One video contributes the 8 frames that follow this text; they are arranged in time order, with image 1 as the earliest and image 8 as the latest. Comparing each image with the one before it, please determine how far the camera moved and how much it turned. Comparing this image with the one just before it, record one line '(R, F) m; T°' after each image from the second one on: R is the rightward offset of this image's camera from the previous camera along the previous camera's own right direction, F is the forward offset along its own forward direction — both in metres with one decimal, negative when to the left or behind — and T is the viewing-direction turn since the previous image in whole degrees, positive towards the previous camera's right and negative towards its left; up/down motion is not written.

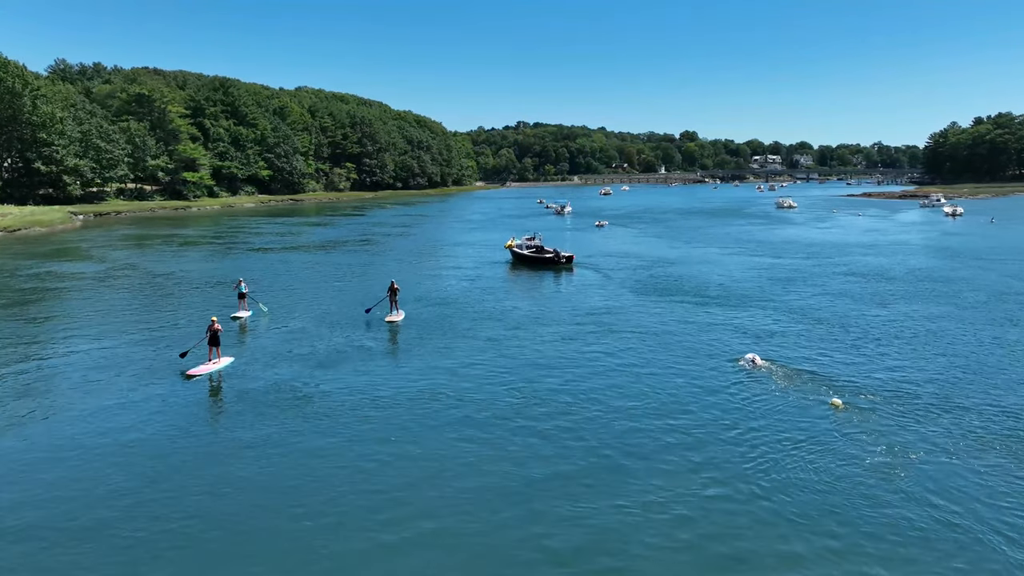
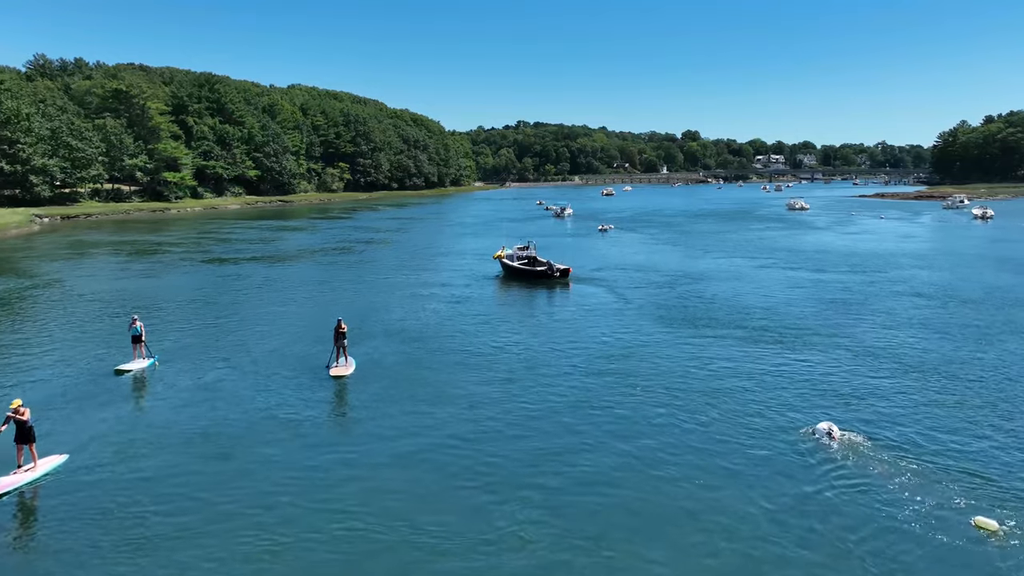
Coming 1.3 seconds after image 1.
(+0.7, +8.9) m; 0°
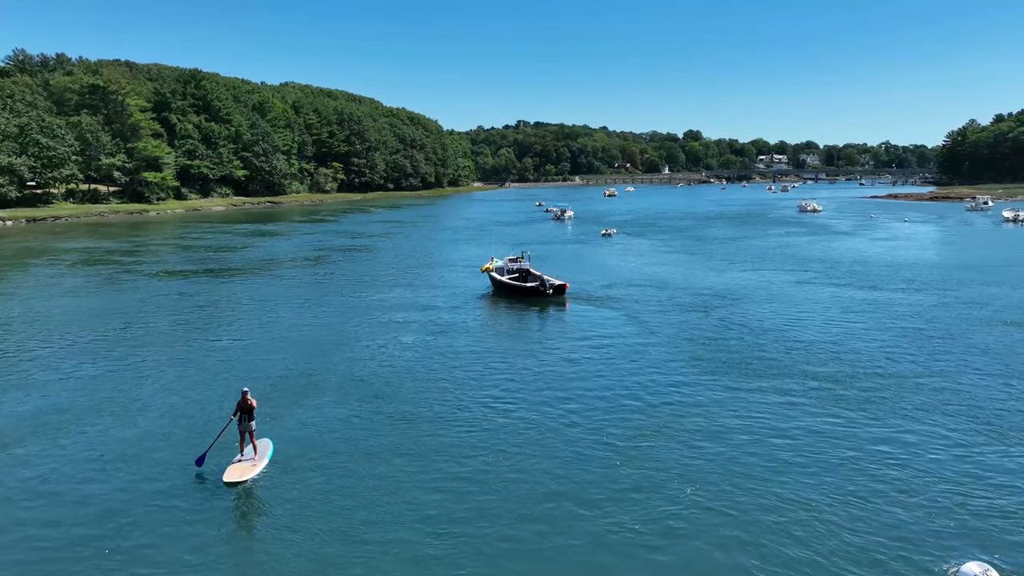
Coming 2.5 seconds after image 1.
(+0.6, +8.2) m; 0°
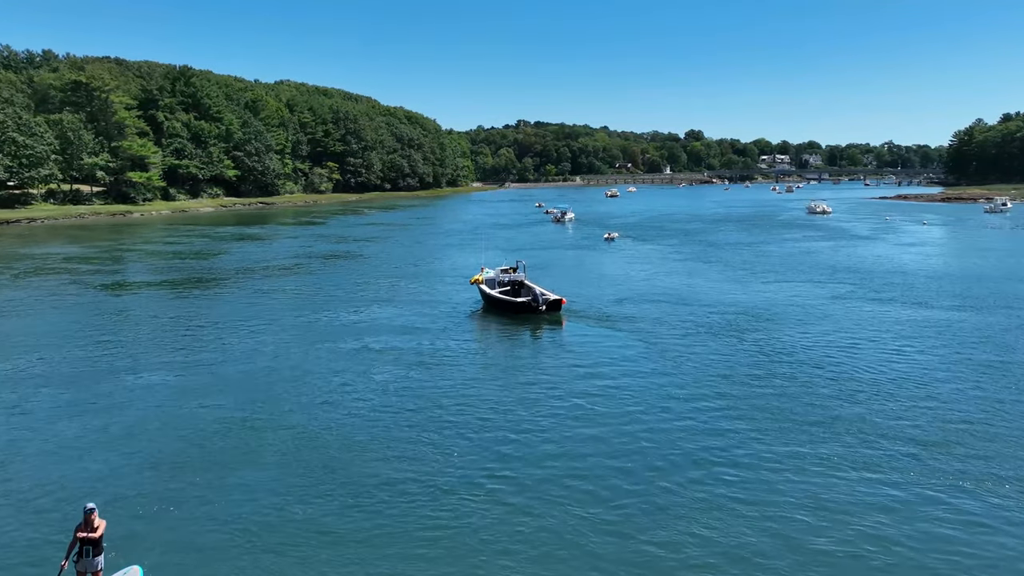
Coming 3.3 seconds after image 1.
(+0.5, +5.7) m; 0°
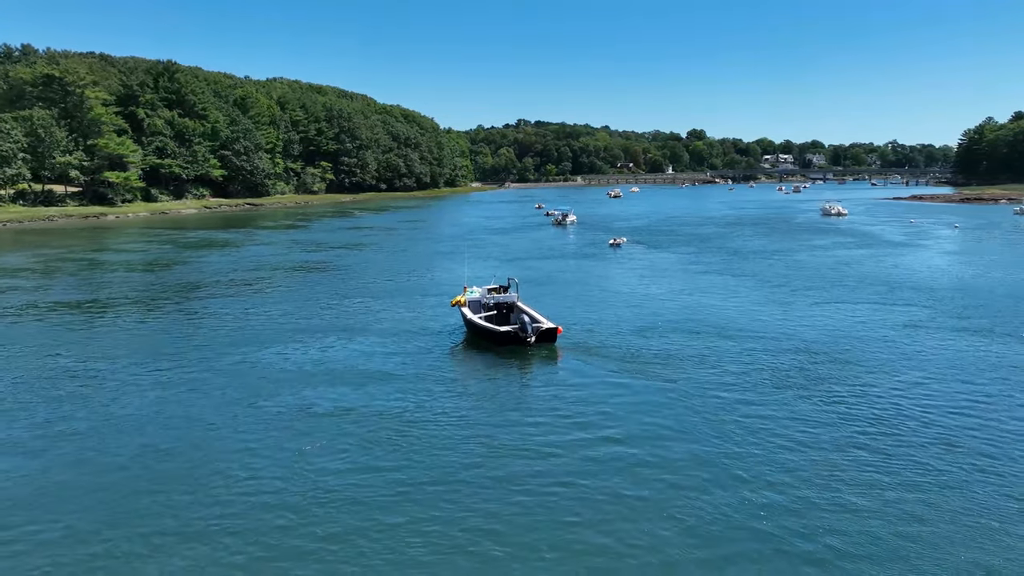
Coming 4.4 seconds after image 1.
(+0.6, +8.1) m; 0°
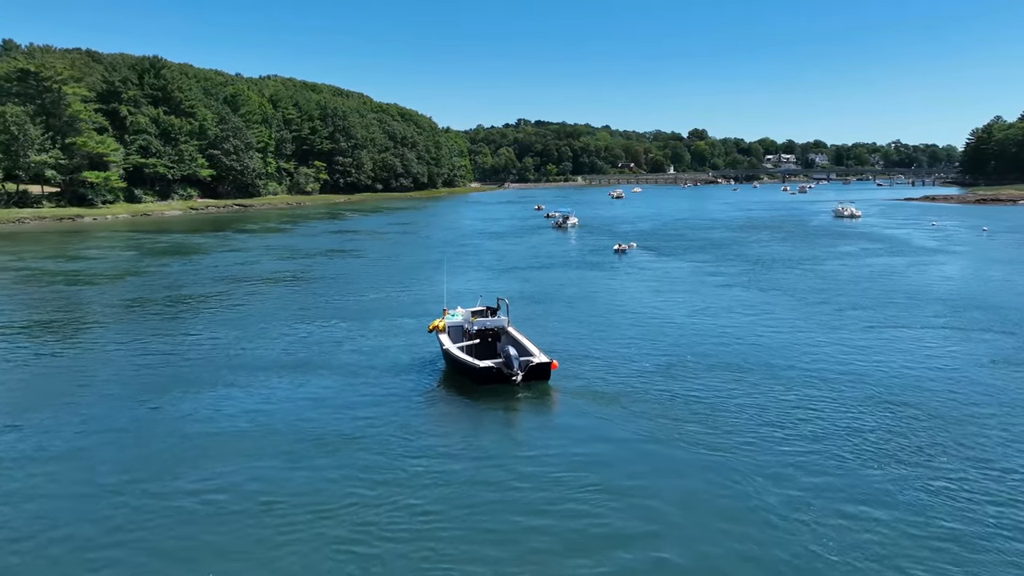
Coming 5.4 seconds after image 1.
(+0.5, +6.5) m; 0°
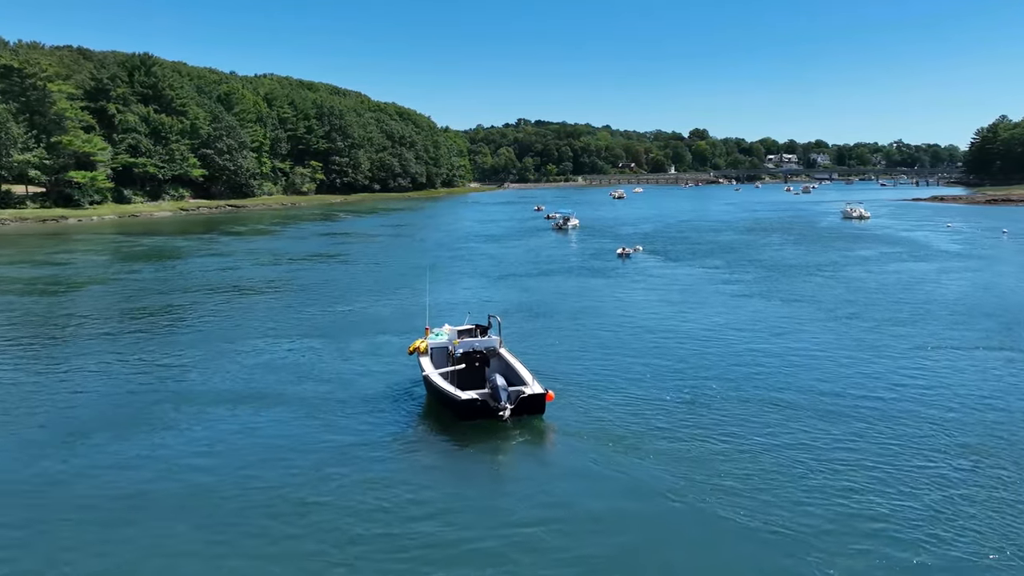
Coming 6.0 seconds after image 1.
(+0.3, +4.1) m; 0°
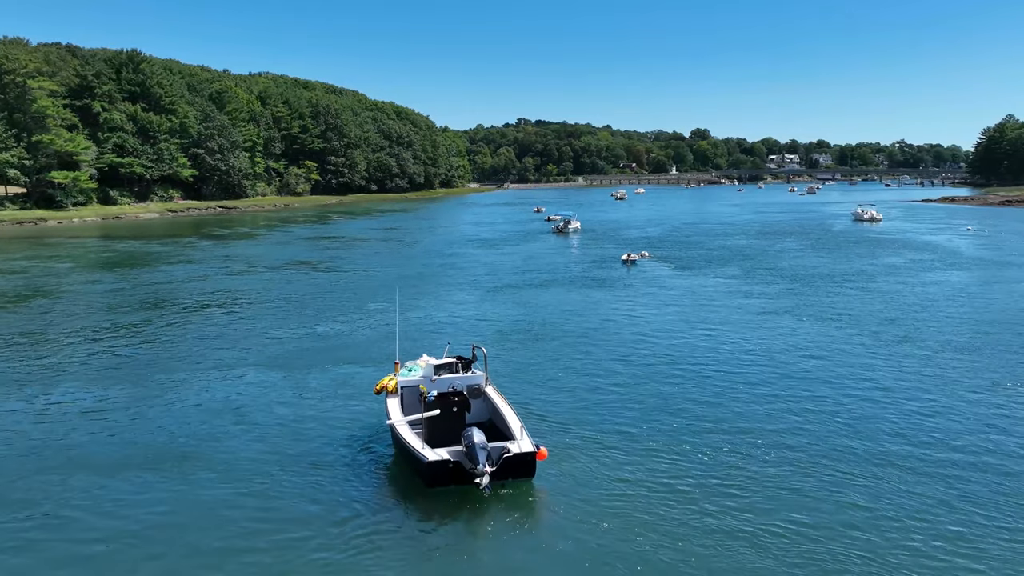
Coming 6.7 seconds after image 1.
(+0.4, +4.9) m; 0°
